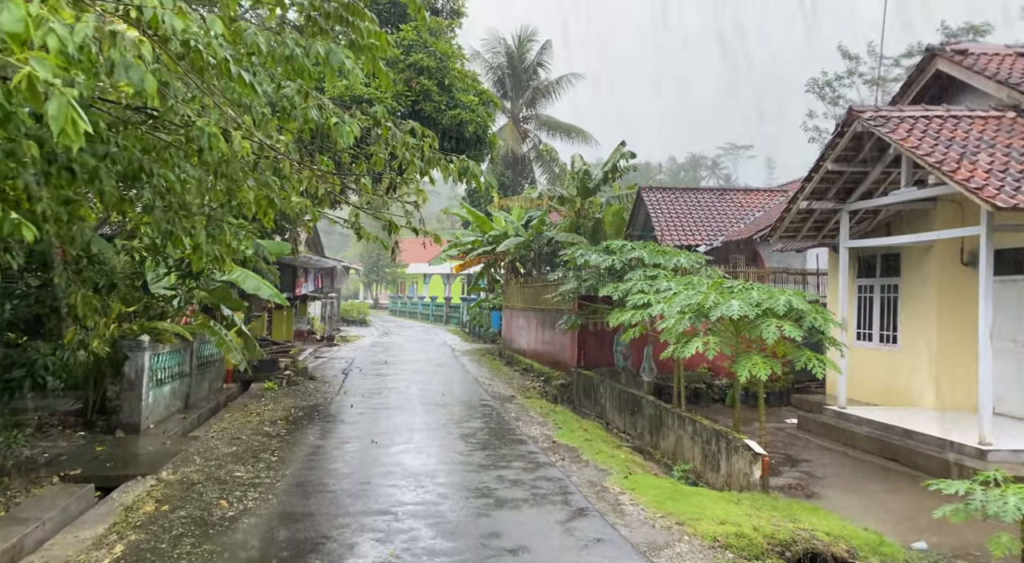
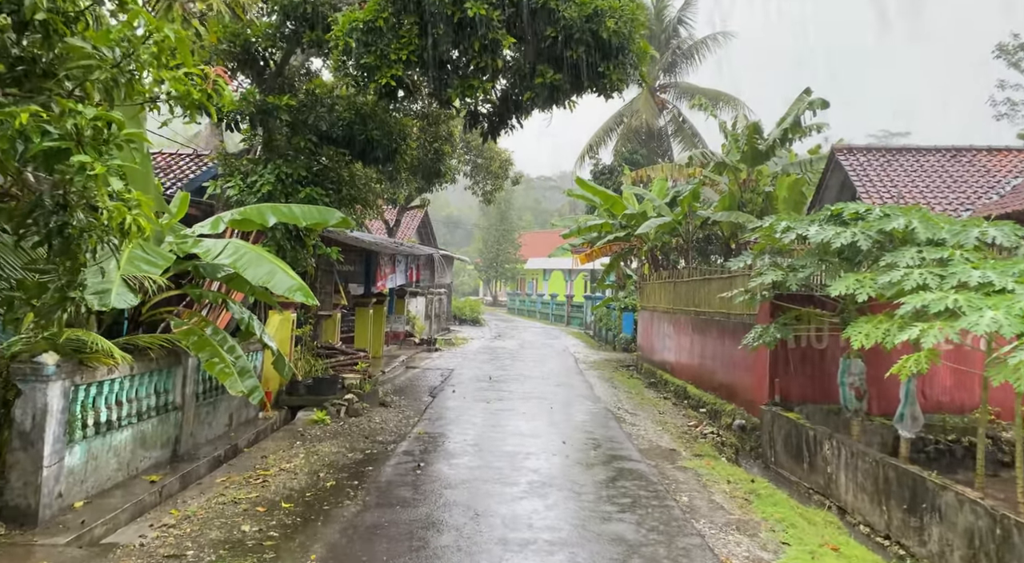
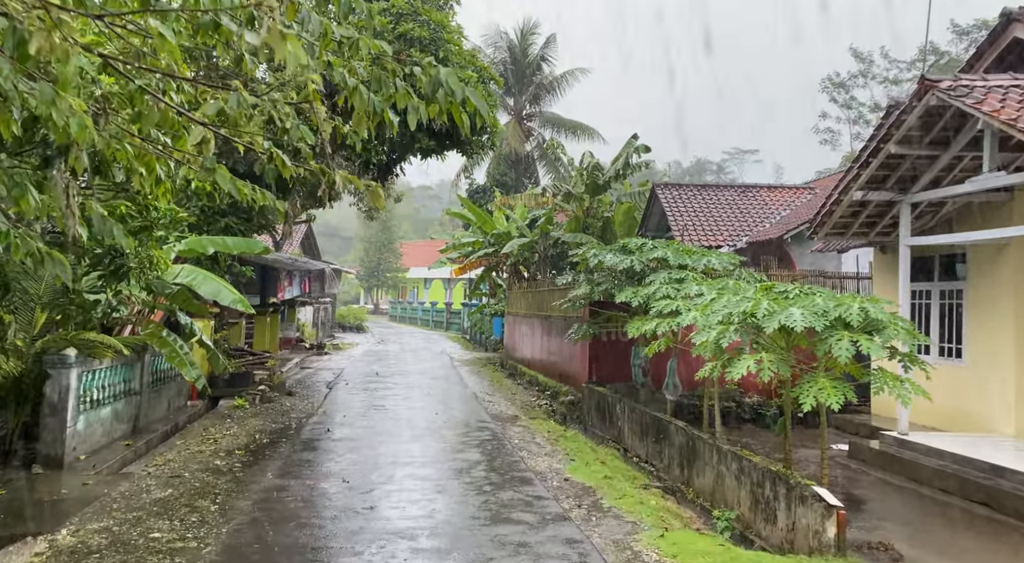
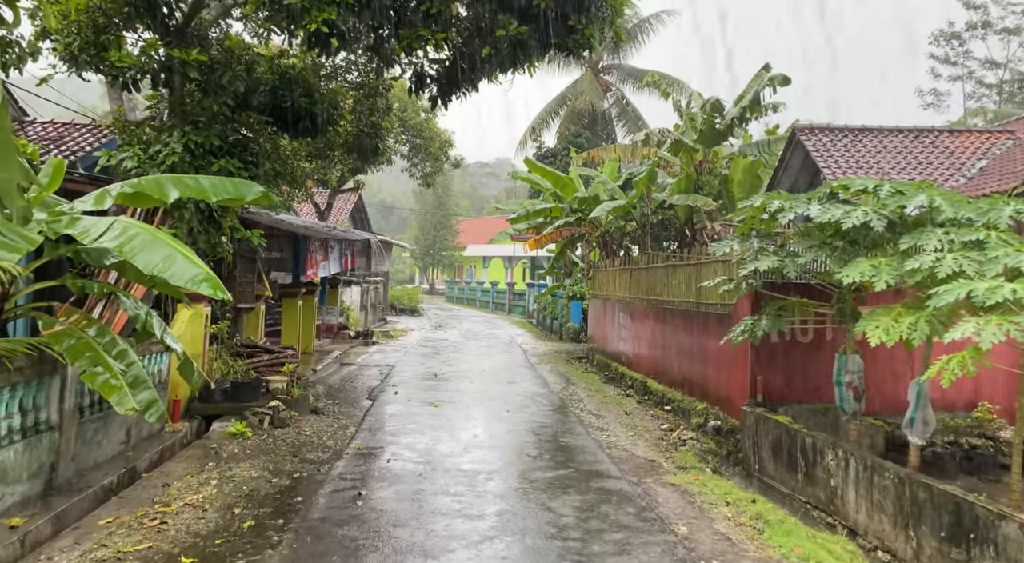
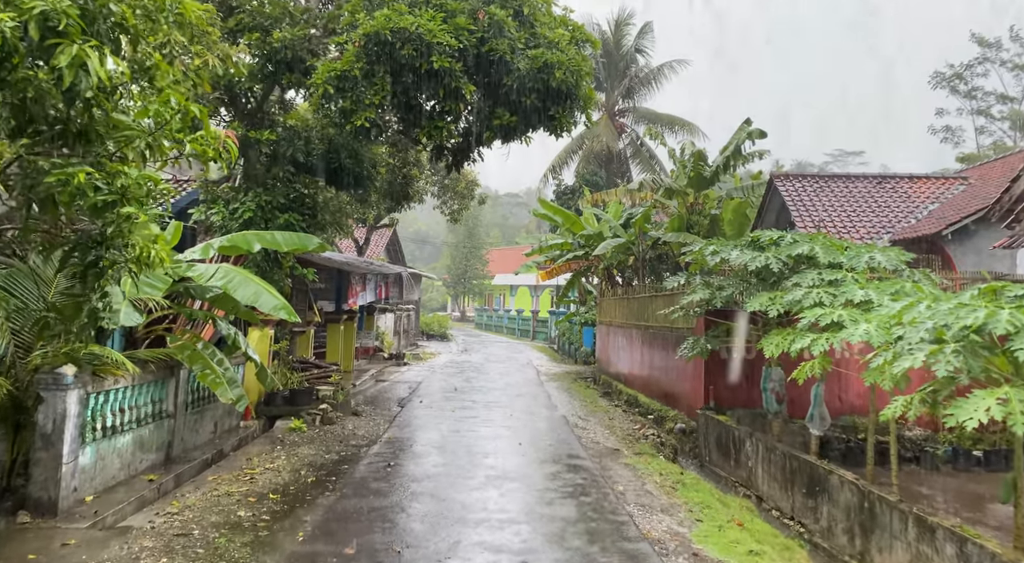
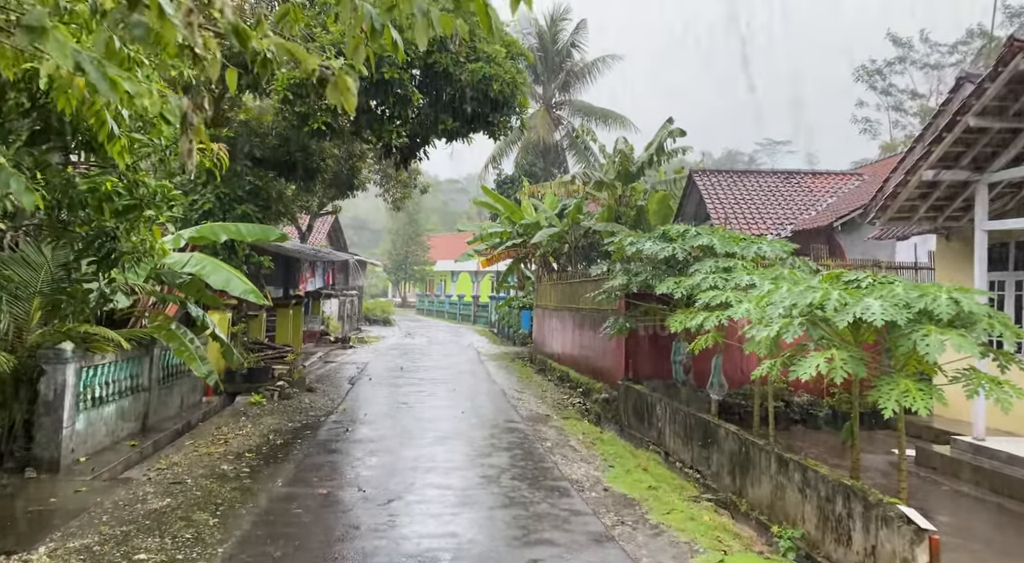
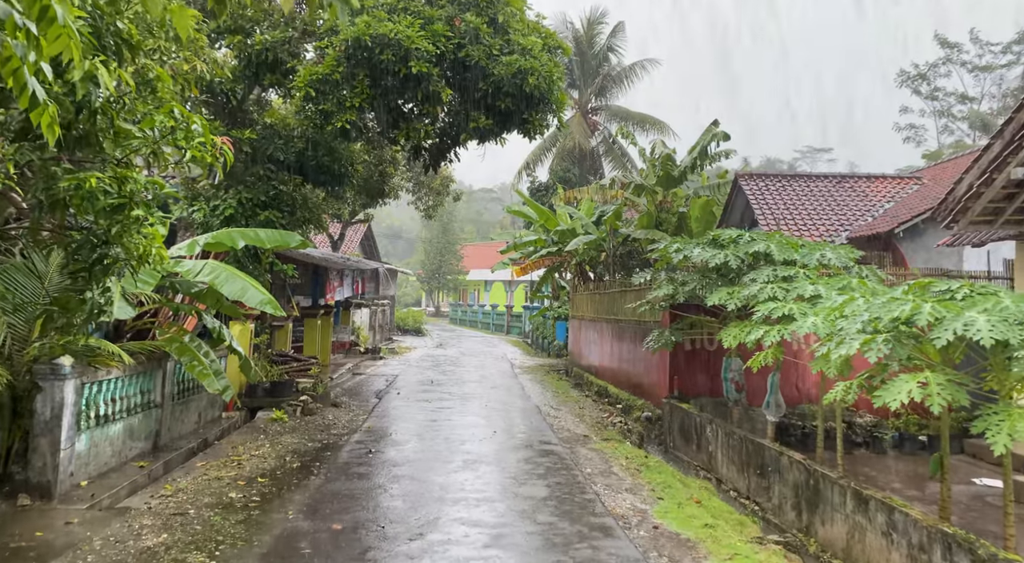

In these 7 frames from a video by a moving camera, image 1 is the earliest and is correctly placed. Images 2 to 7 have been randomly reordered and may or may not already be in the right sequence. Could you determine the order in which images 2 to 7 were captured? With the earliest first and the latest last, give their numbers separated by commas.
3, 6, 7, 5, 2, 4
